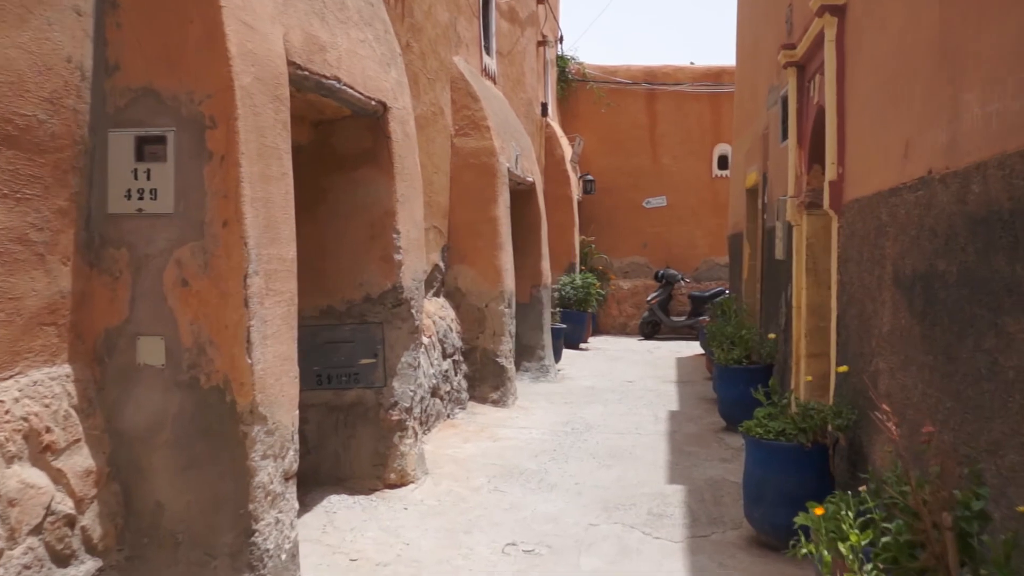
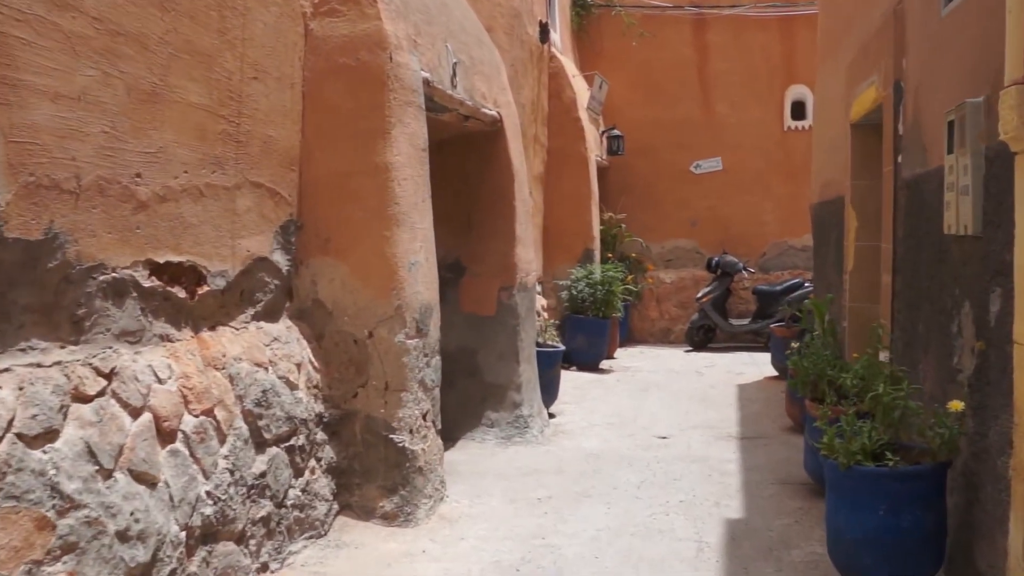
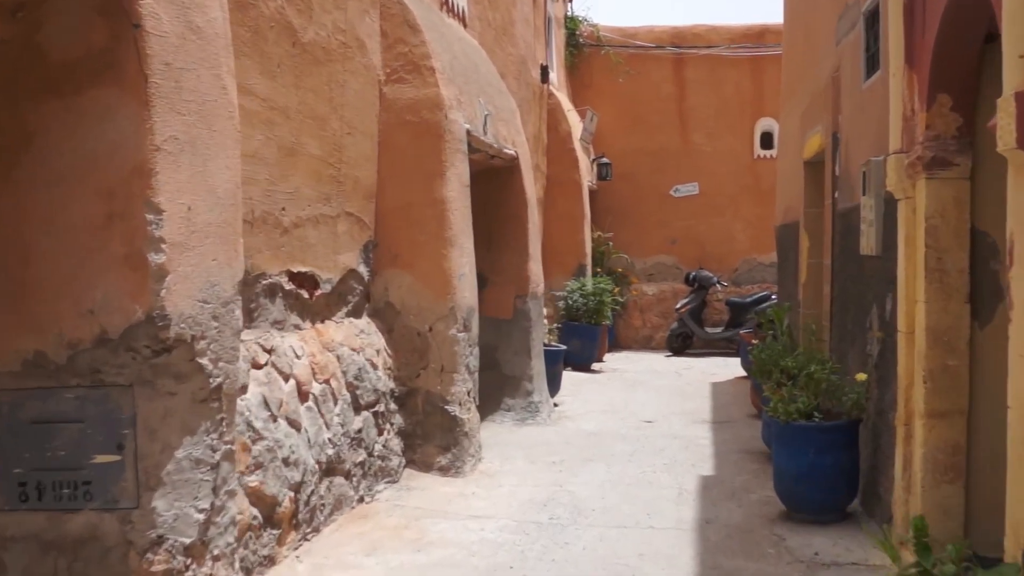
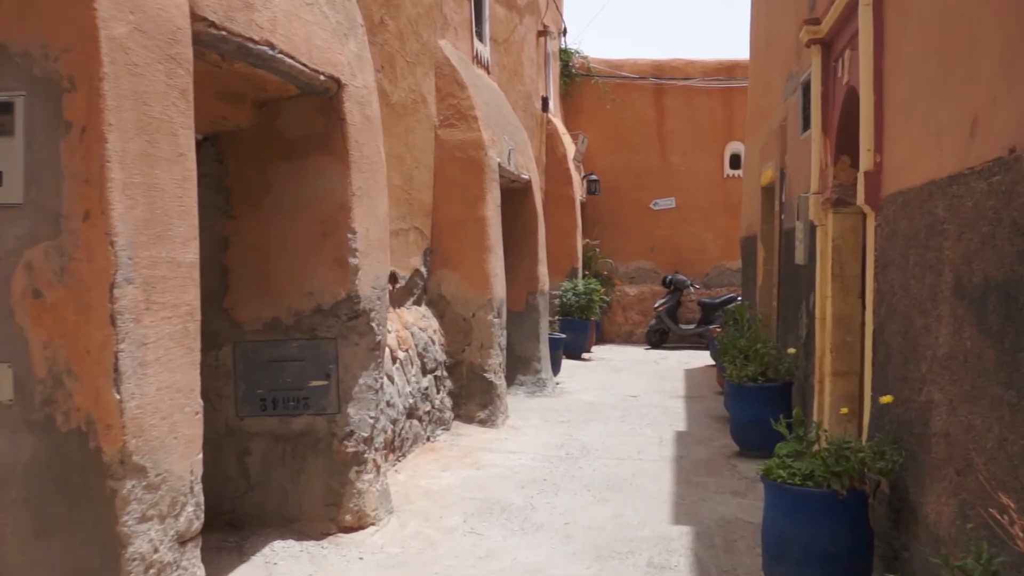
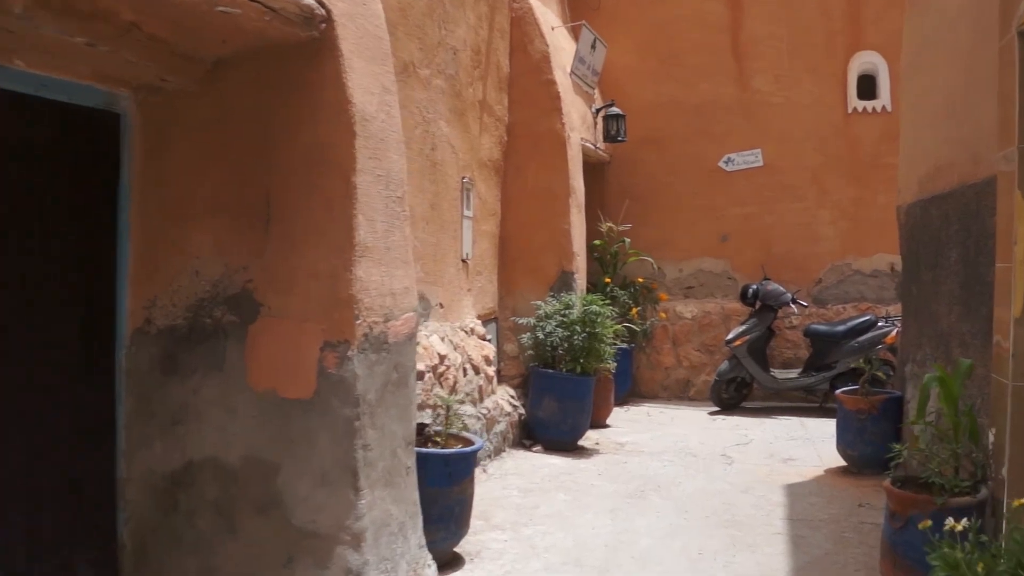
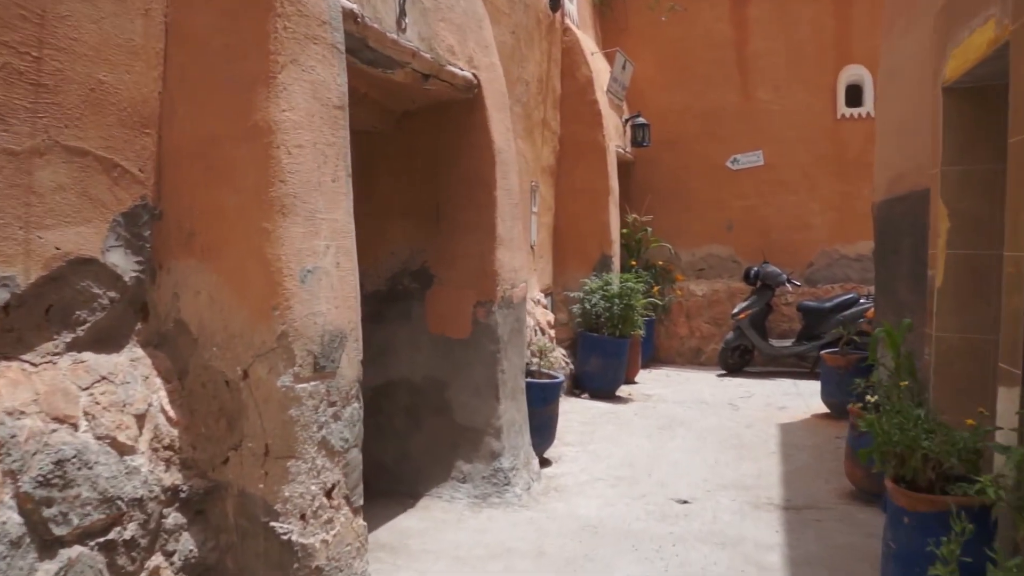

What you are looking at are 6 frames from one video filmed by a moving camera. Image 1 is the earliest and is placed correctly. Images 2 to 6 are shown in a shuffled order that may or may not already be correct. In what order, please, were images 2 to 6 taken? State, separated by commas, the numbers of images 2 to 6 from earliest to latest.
4, 3, 2, 6, 5
